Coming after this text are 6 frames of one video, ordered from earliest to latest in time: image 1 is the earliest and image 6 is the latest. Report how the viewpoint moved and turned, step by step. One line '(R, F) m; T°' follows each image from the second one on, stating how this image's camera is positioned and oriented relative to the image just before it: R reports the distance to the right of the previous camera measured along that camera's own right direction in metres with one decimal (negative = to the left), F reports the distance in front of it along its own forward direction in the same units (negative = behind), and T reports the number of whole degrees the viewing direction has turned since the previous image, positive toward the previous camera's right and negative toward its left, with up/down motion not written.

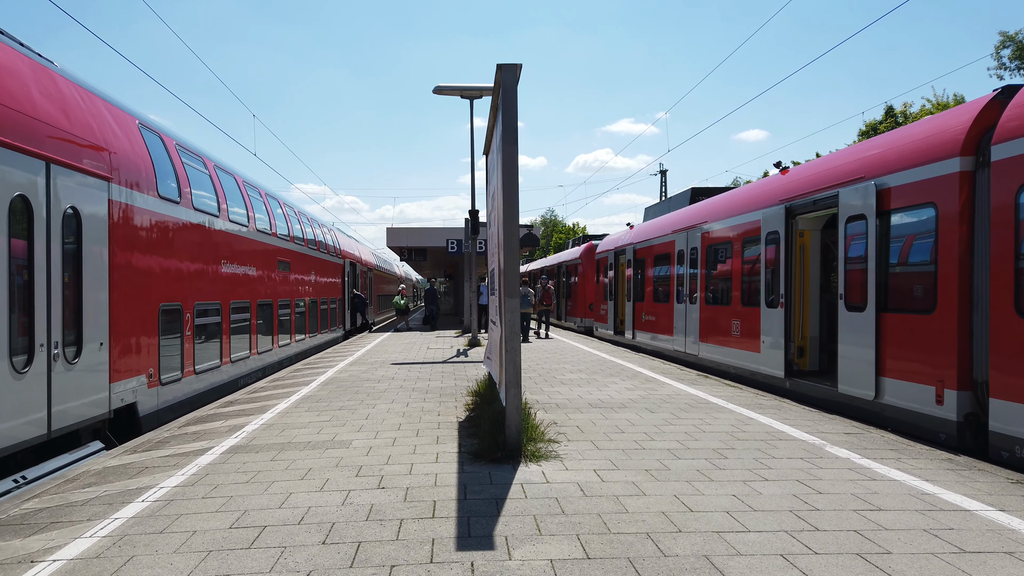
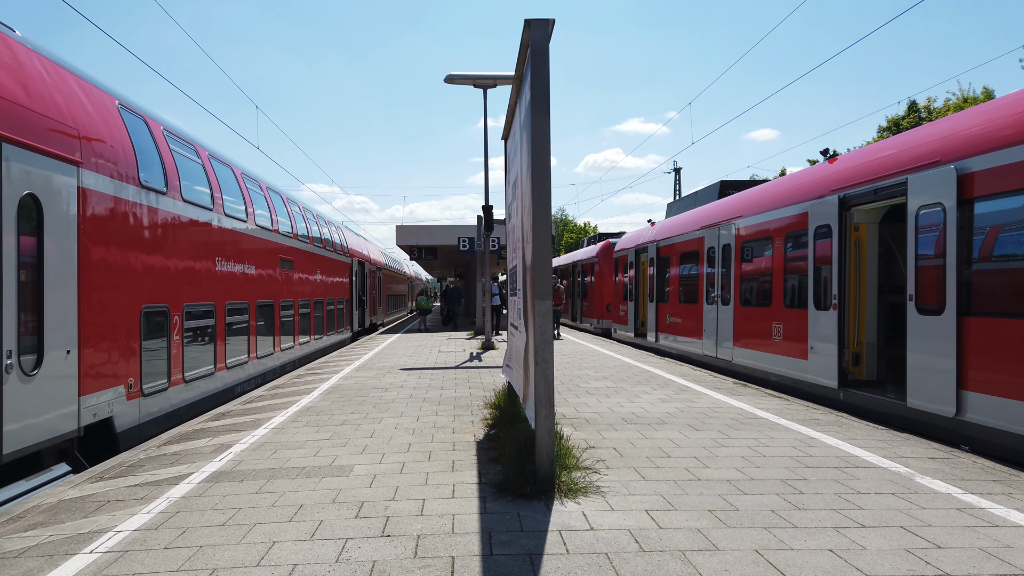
(-0.1, +0.8) m; -1°
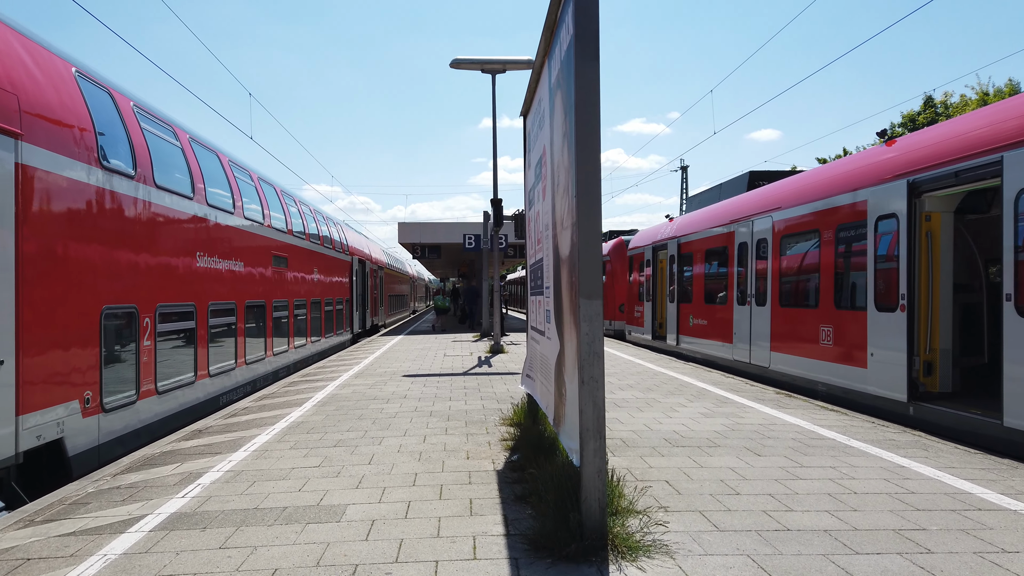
(-0.2, +1.0) m; 0°
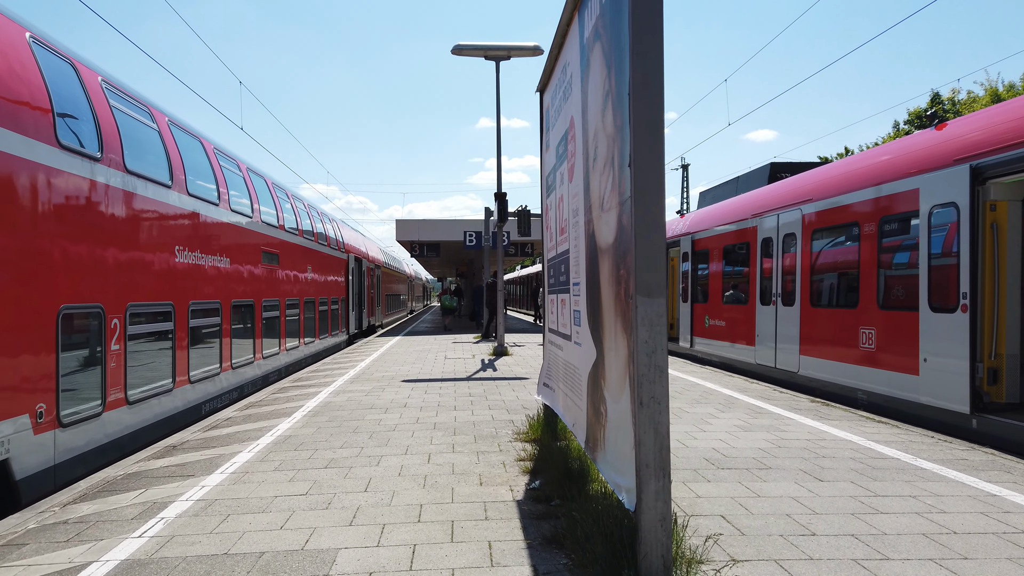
(-0.2, +0.7) m; 0°
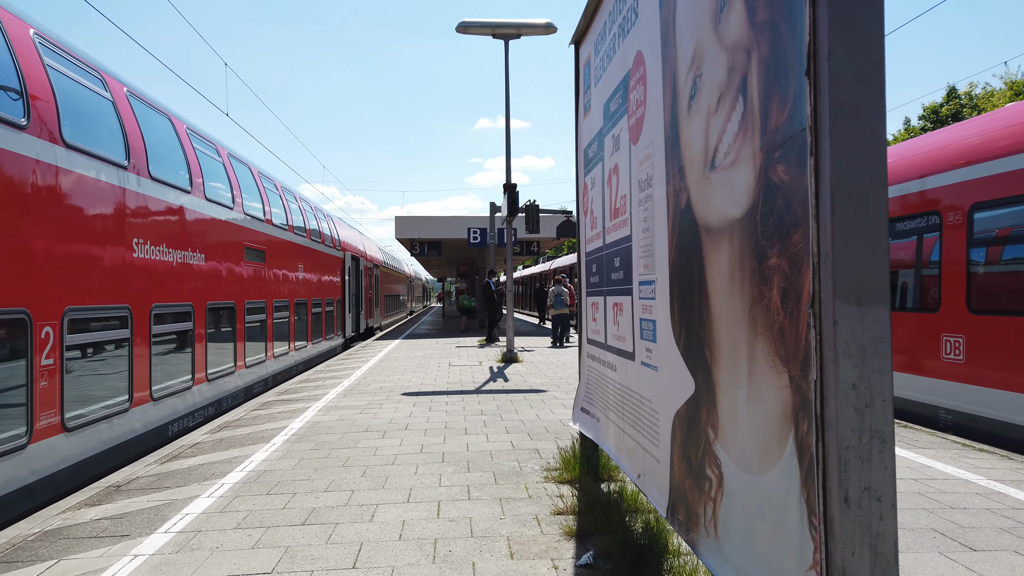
(-0.2, +1.1) m; 0°
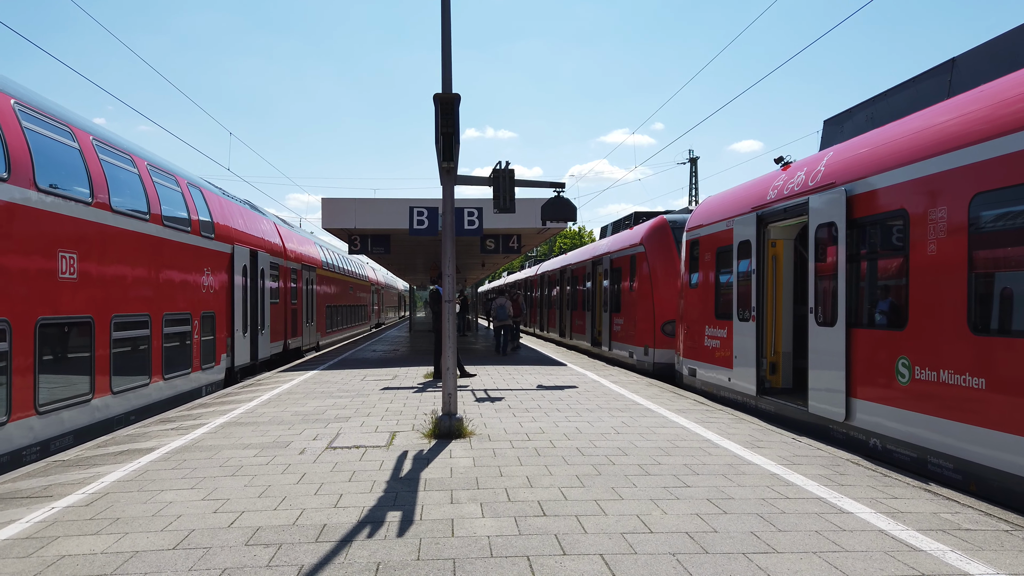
(+0.6, +1.6) m; +1°
